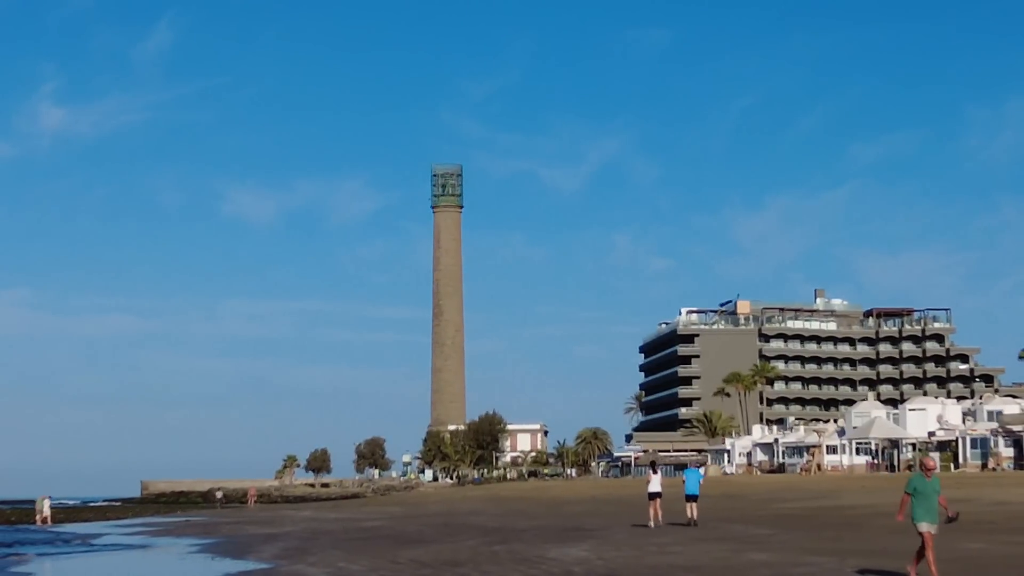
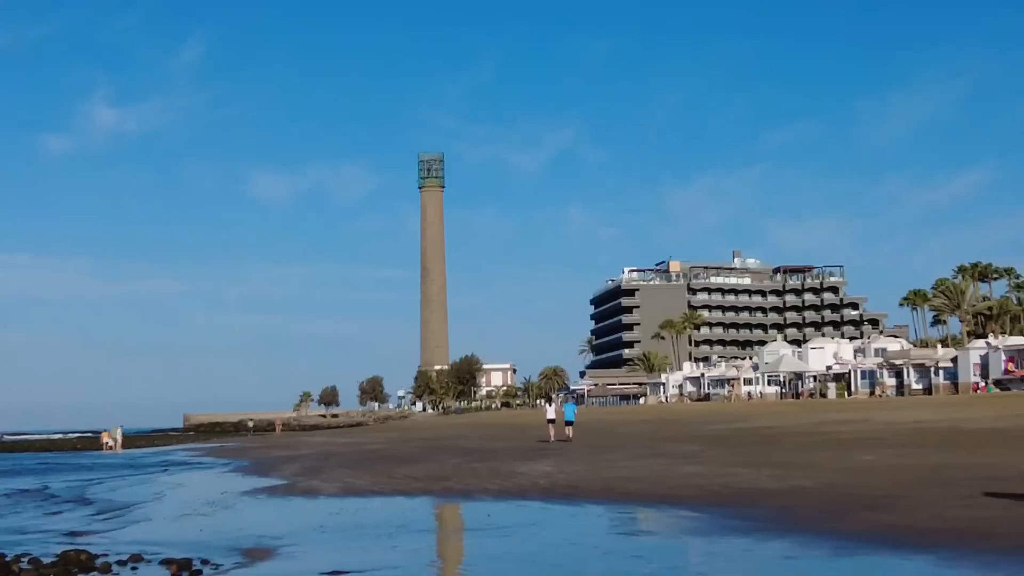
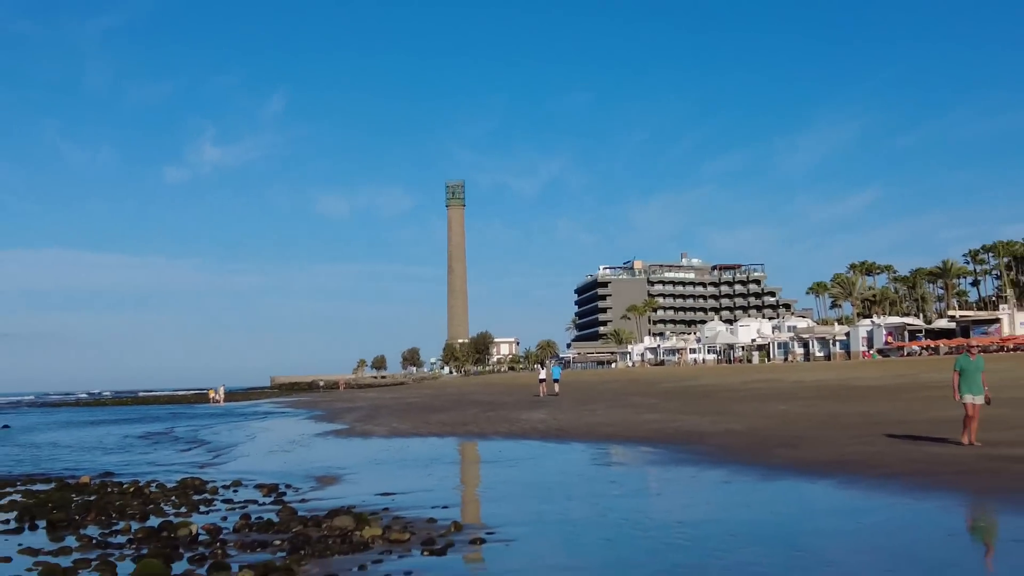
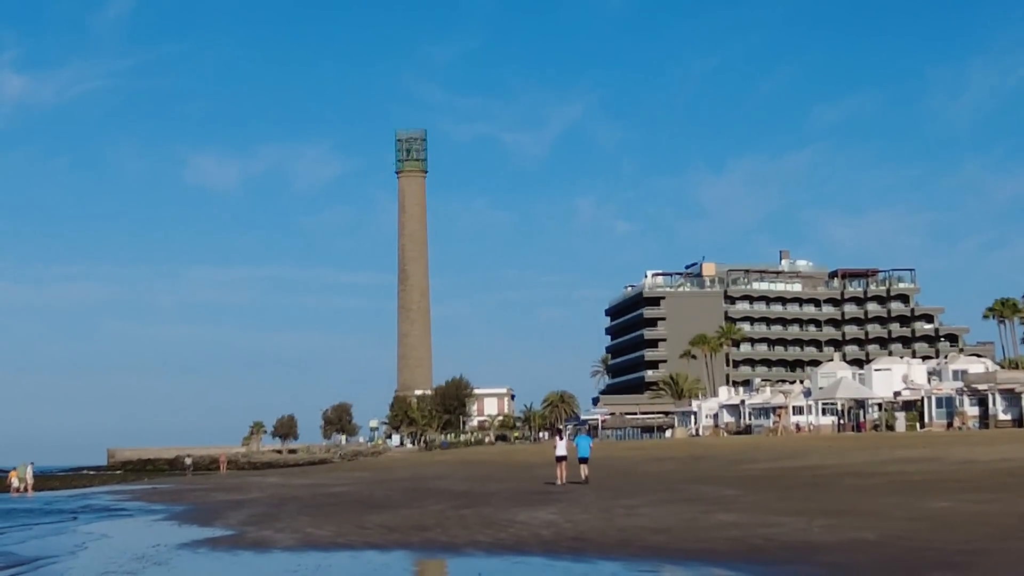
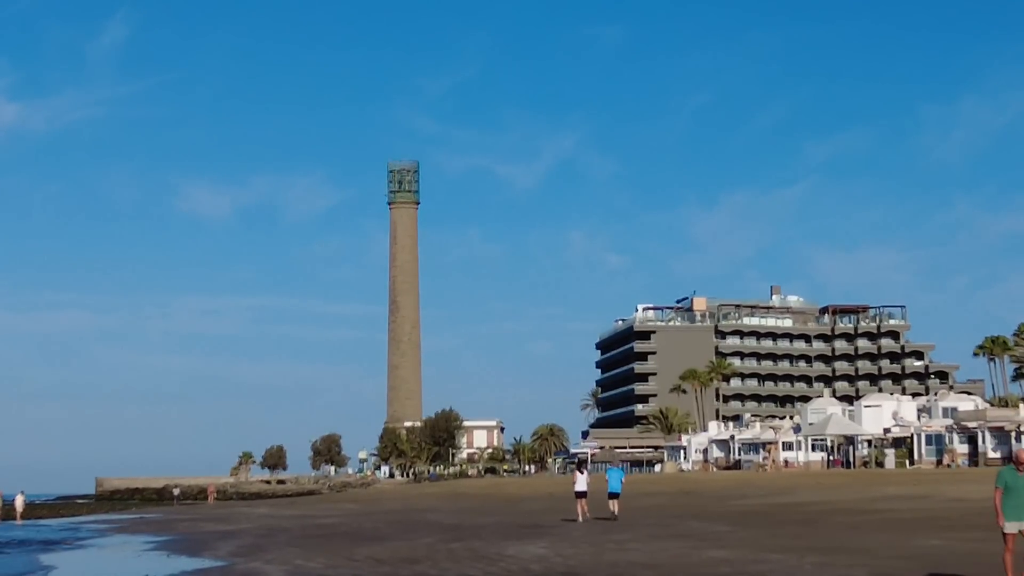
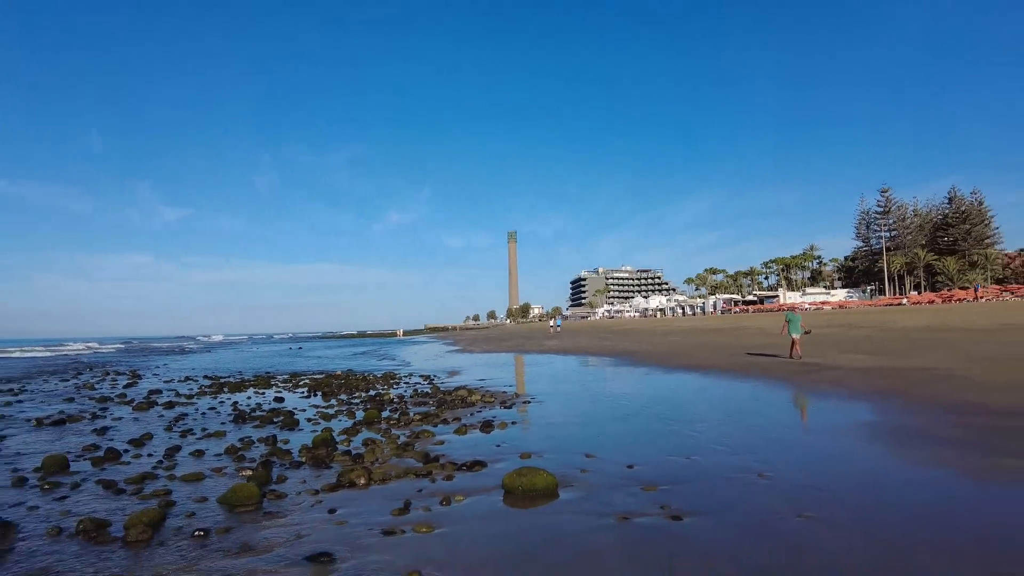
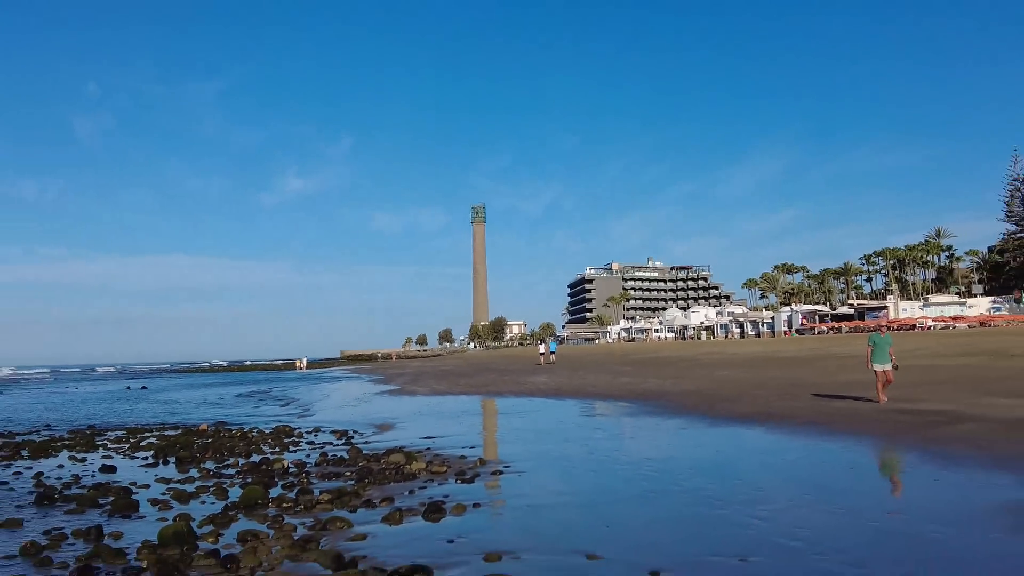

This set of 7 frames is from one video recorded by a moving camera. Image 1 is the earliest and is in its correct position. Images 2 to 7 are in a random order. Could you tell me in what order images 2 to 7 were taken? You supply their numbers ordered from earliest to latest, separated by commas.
5, 4, 2, 3, 7, 6
